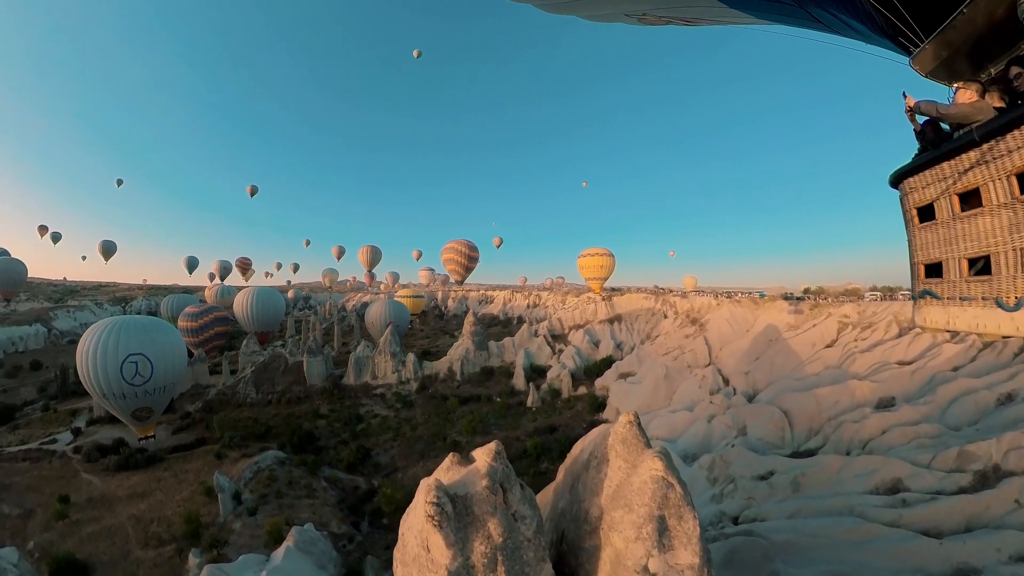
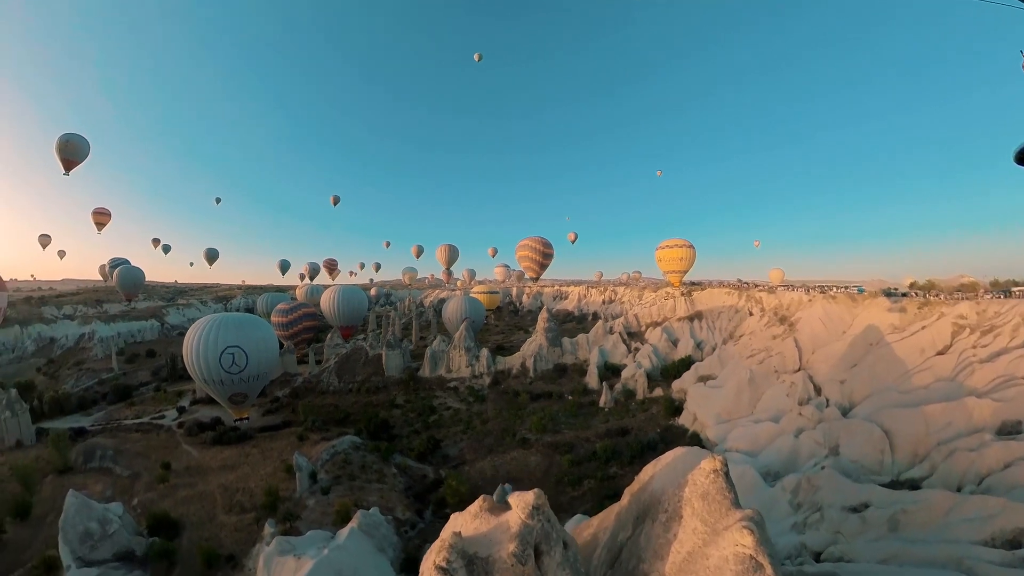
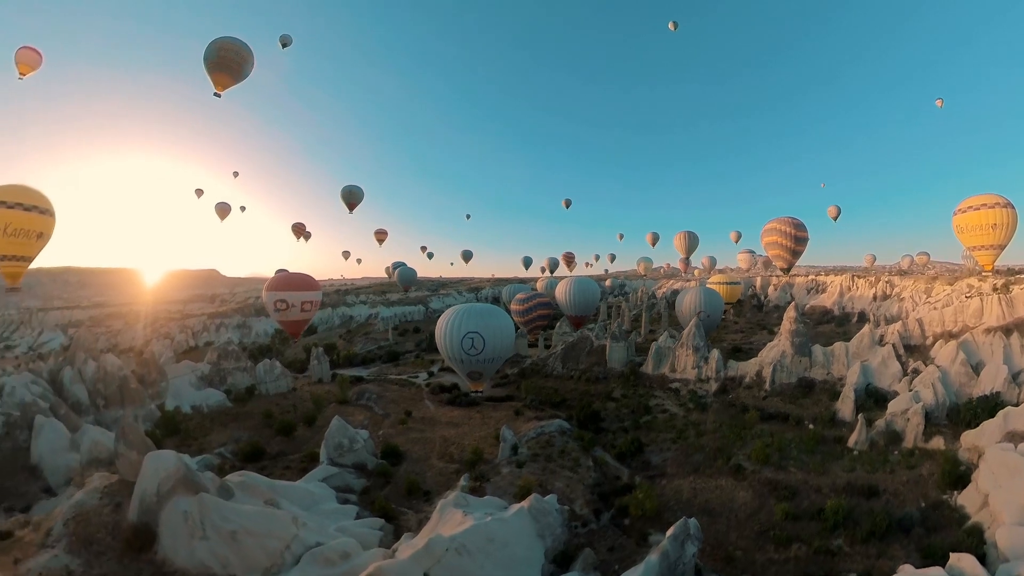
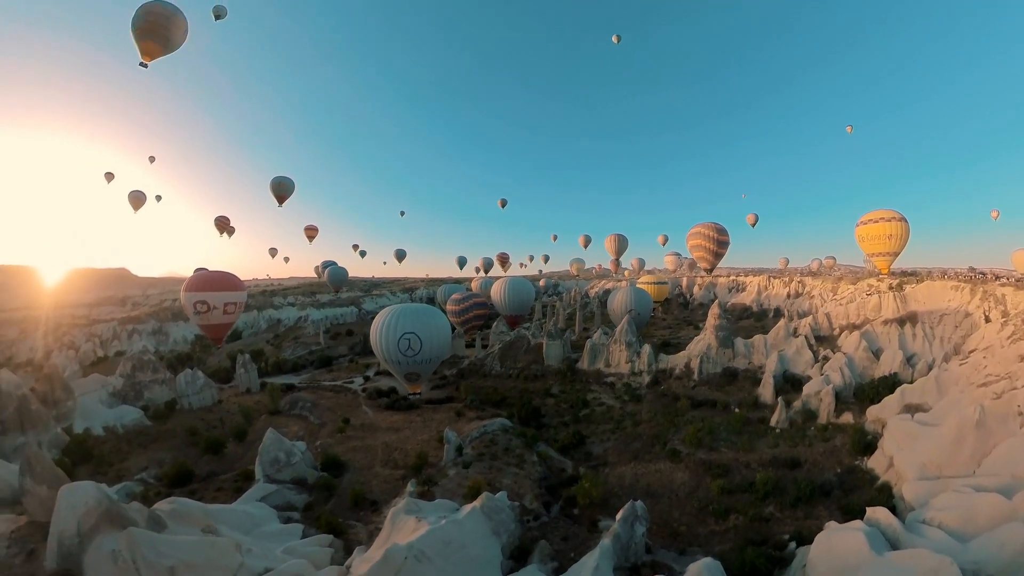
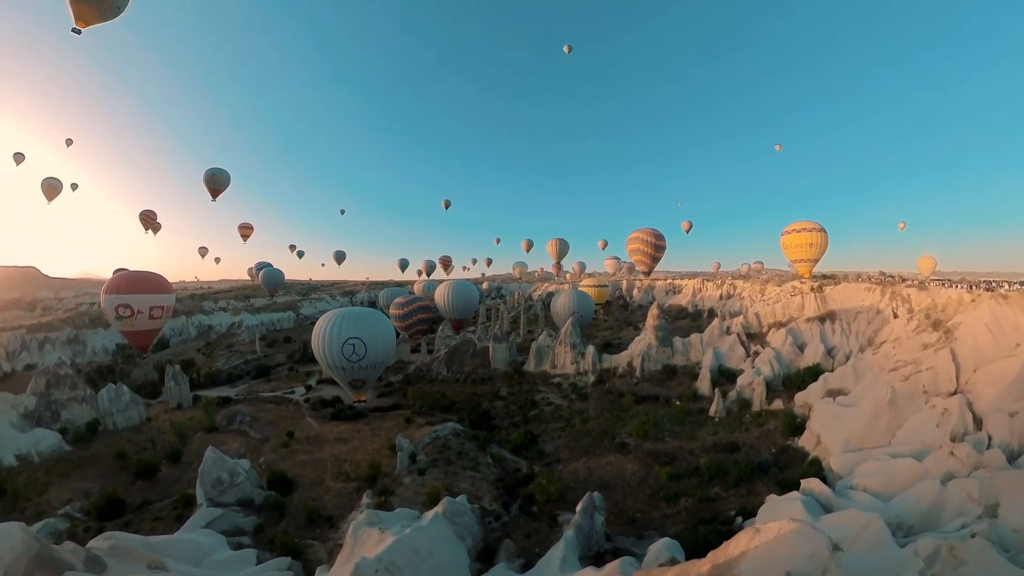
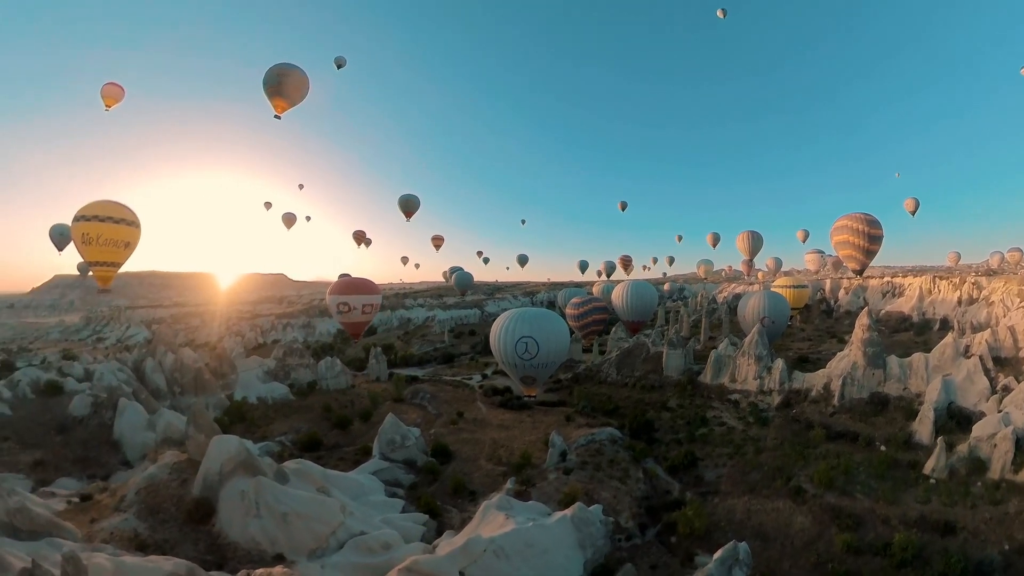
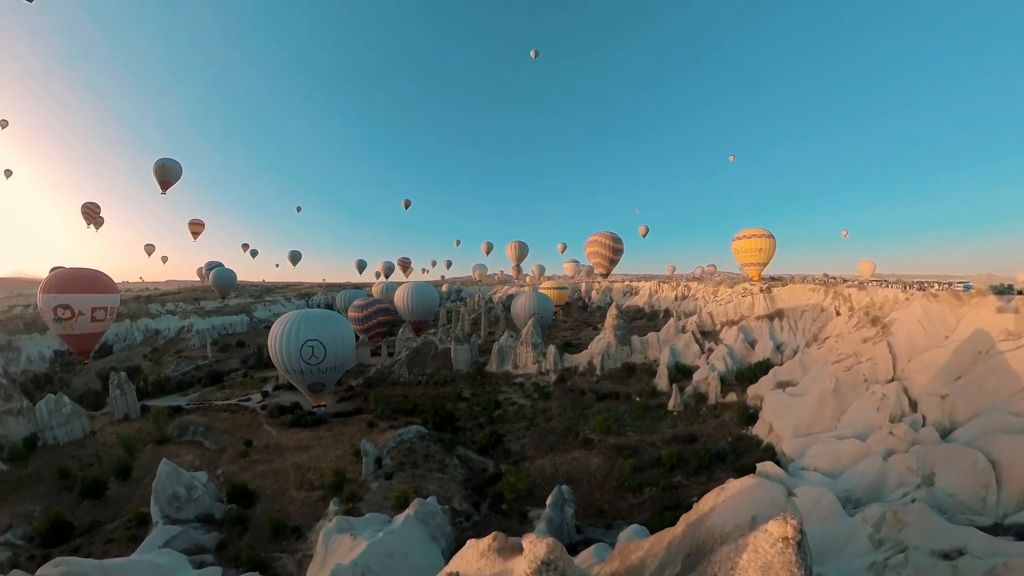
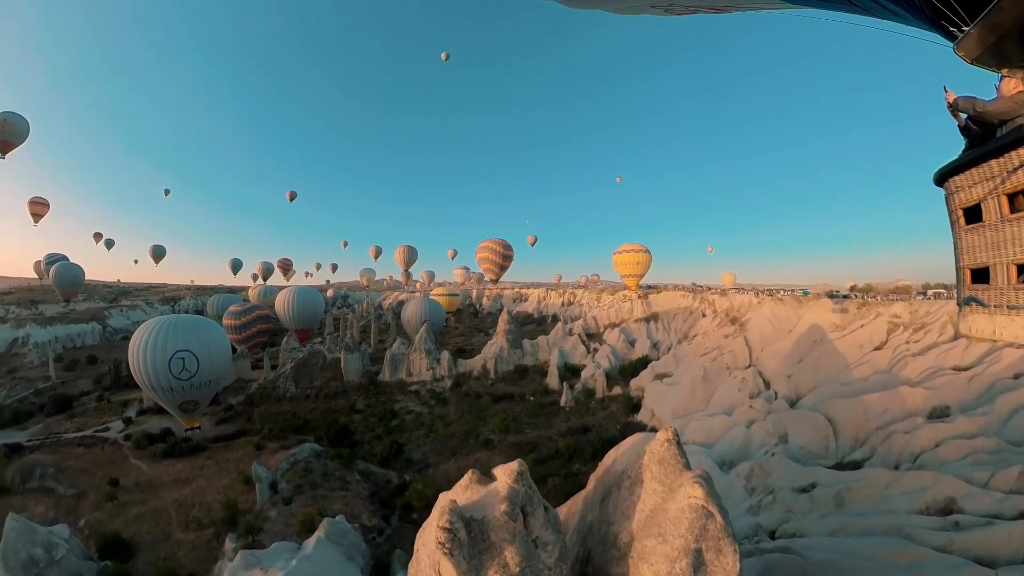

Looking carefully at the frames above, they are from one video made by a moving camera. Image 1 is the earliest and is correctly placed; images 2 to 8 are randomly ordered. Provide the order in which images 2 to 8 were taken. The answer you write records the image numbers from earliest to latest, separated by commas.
8, 2, 7, 5, 4, 3, 6
